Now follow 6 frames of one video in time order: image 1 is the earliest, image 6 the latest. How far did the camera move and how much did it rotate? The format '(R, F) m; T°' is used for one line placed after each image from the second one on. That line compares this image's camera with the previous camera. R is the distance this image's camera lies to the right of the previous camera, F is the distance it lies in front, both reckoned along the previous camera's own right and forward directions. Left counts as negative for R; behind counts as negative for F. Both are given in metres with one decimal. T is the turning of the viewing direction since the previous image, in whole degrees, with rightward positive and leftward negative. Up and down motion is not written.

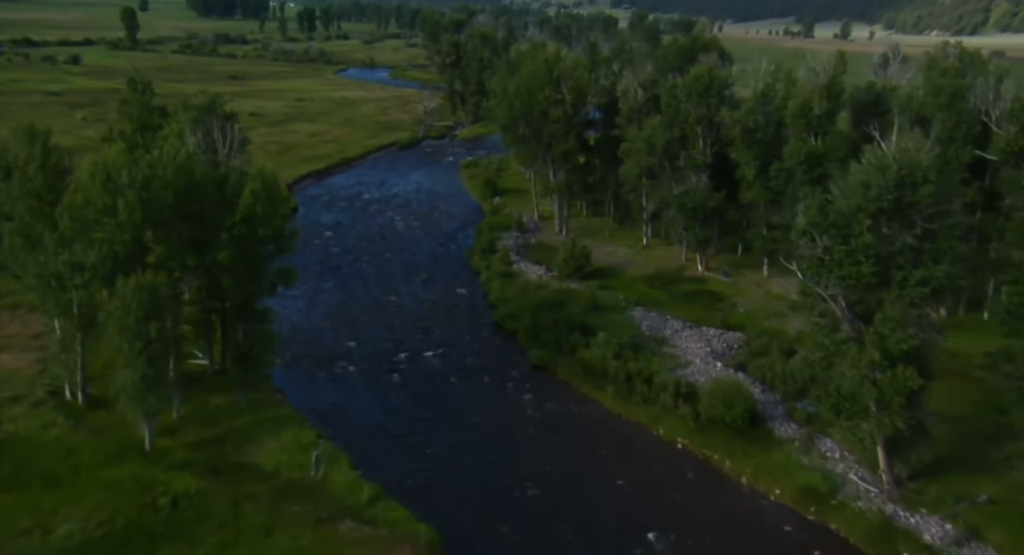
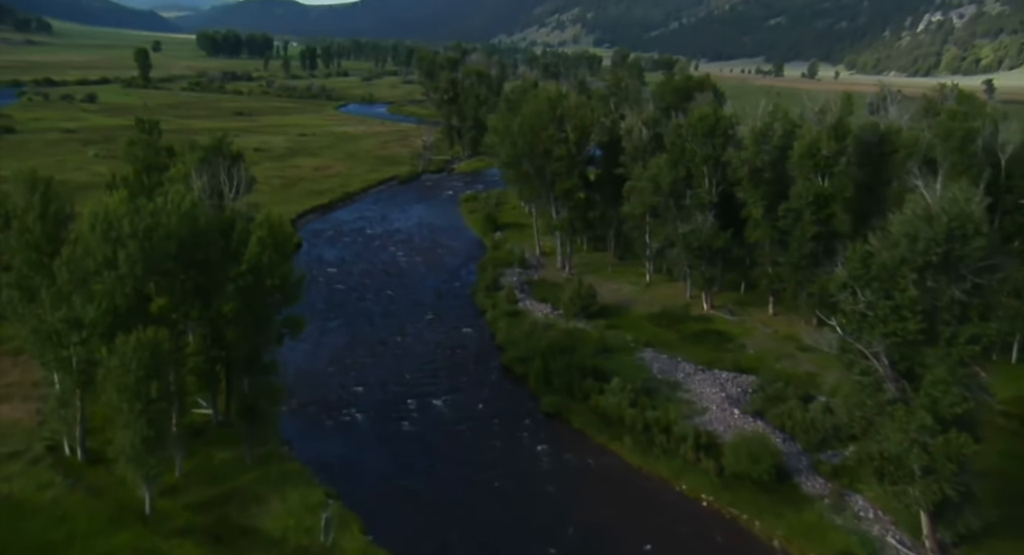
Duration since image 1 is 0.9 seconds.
(-0.8, +1.1) m; 0°
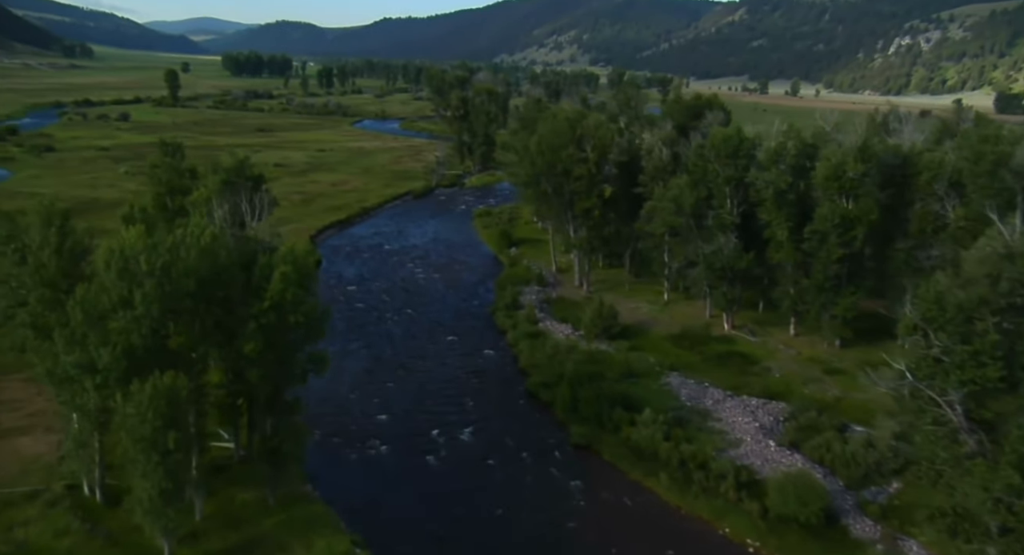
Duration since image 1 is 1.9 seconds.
(-1.1, +1.3) m; 0°
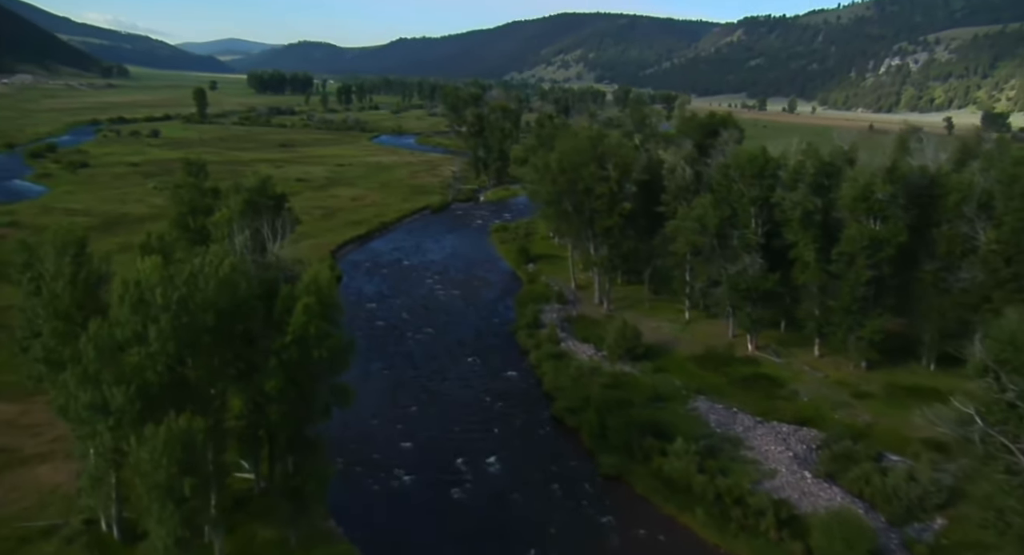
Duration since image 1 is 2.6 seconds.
(-0.8, +1.0) m; -1°
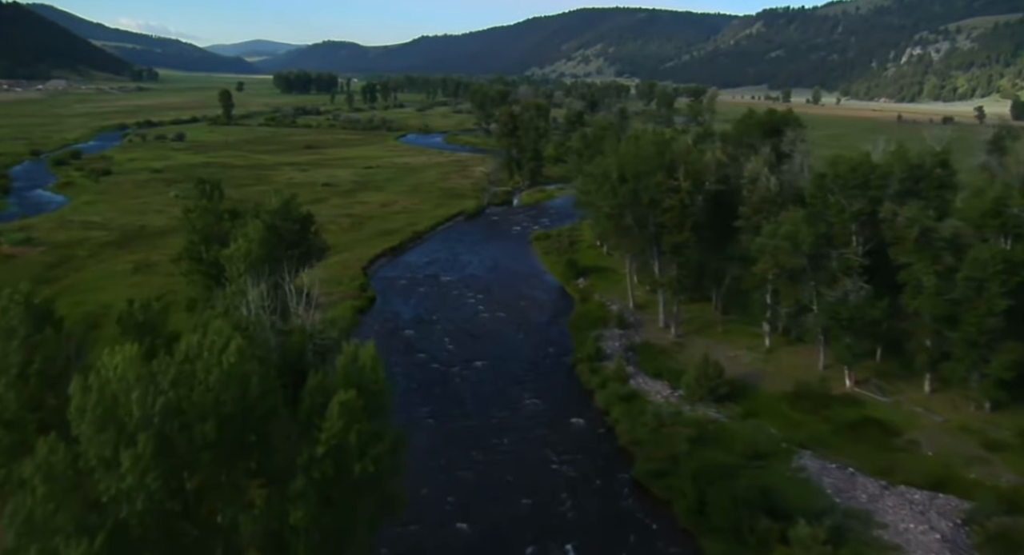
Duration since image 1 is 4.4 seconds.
(-2.3, +7.2) m; -2°
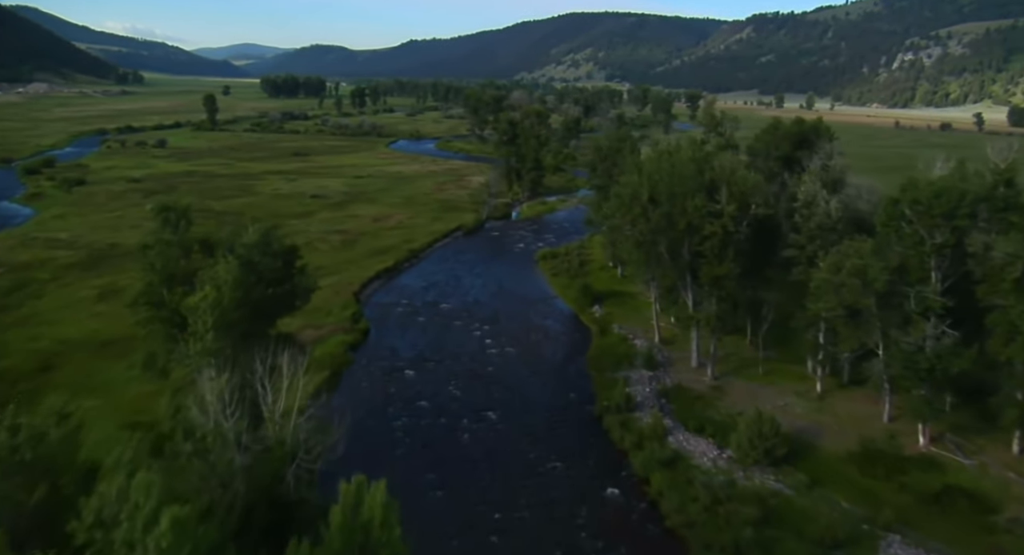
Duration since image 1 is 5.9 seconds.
(-1.6, +7.1) m; +1°
